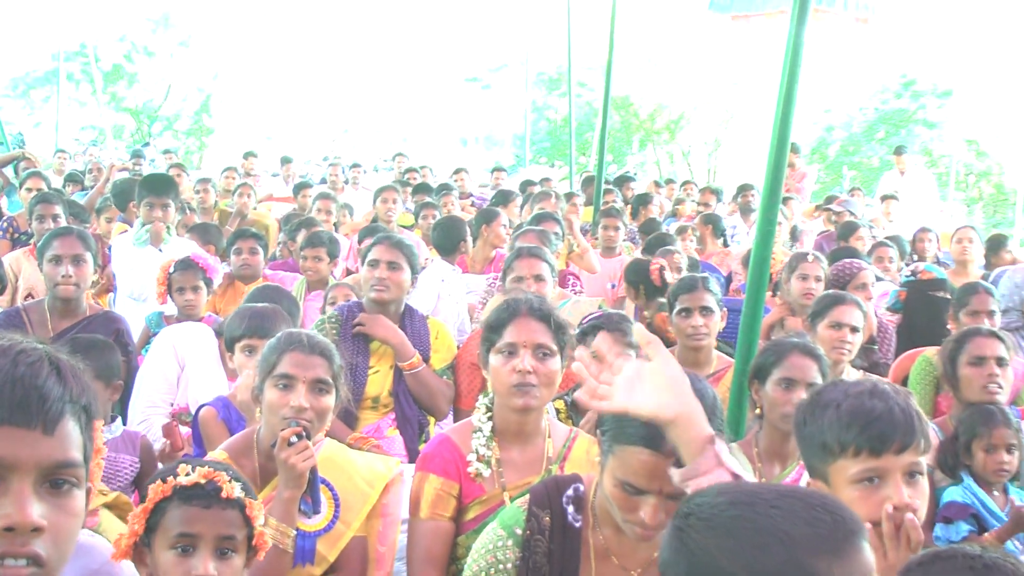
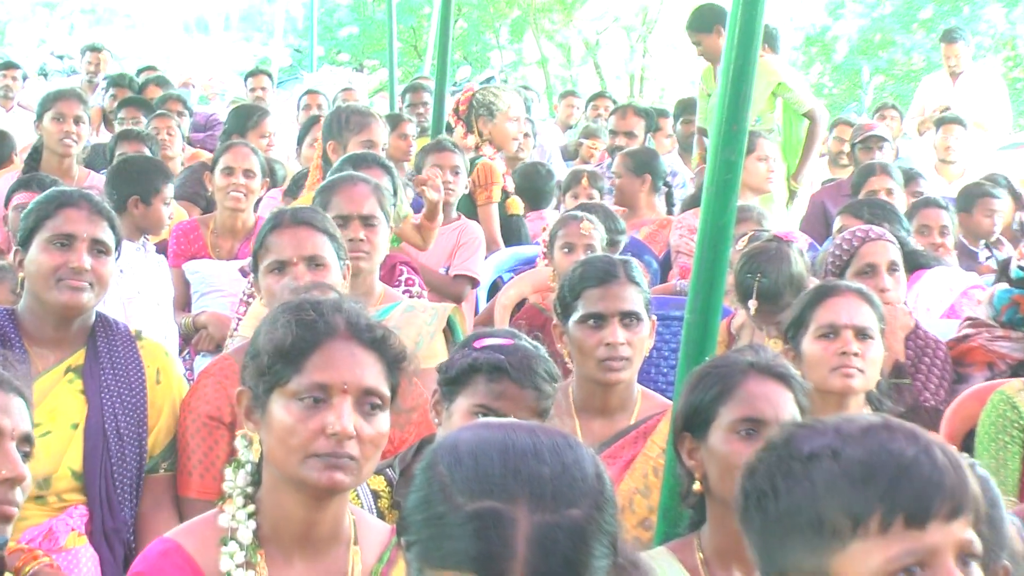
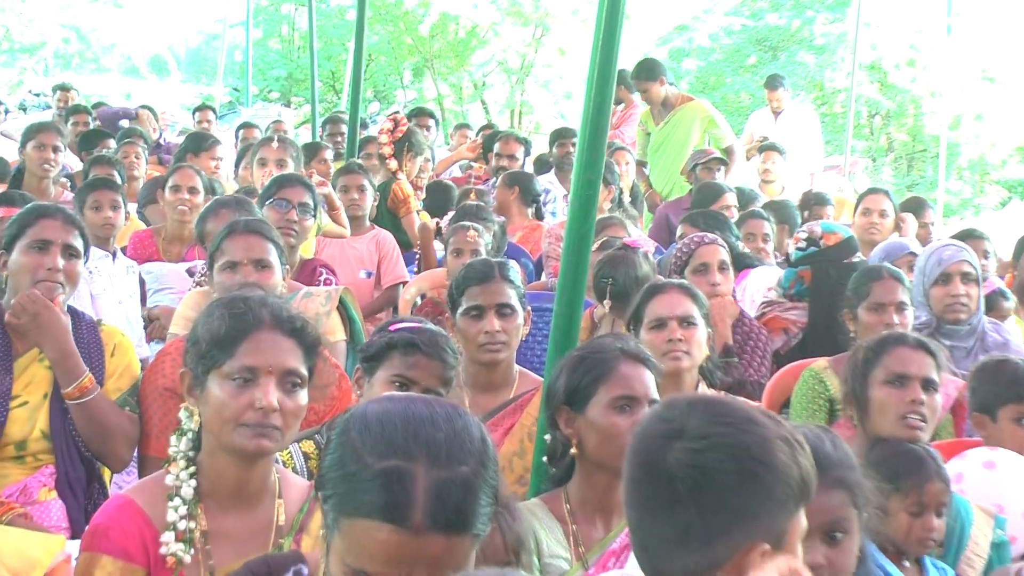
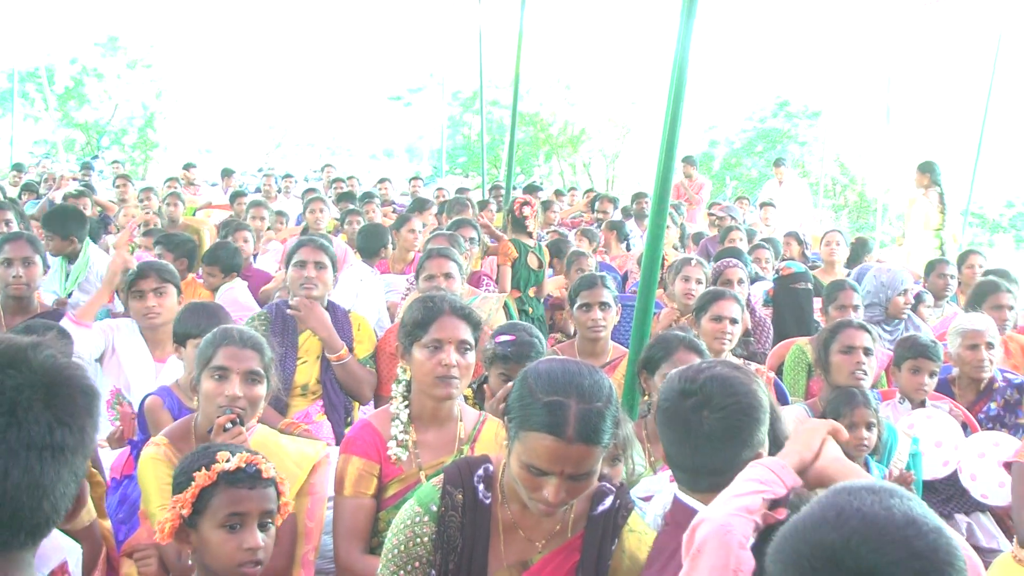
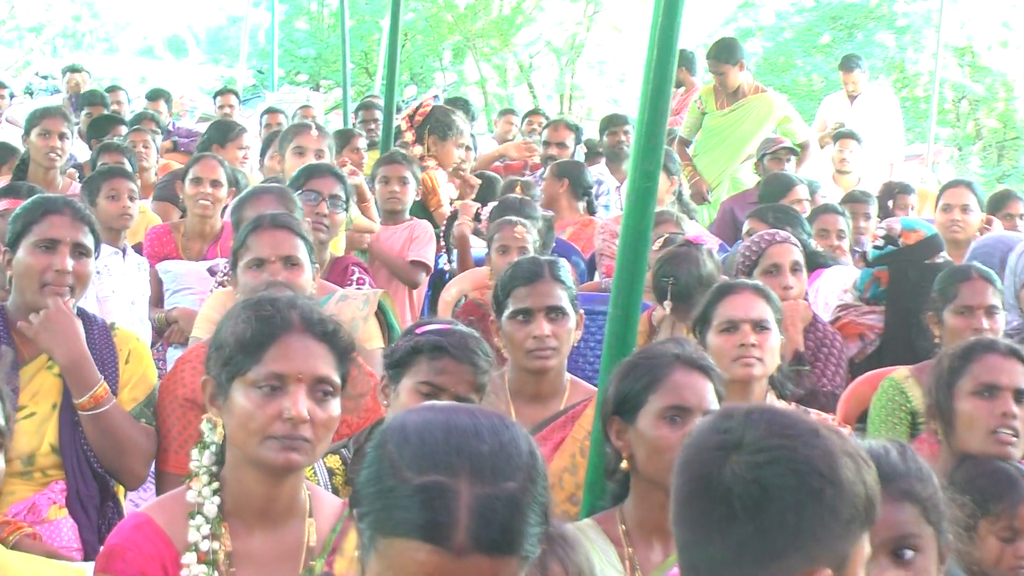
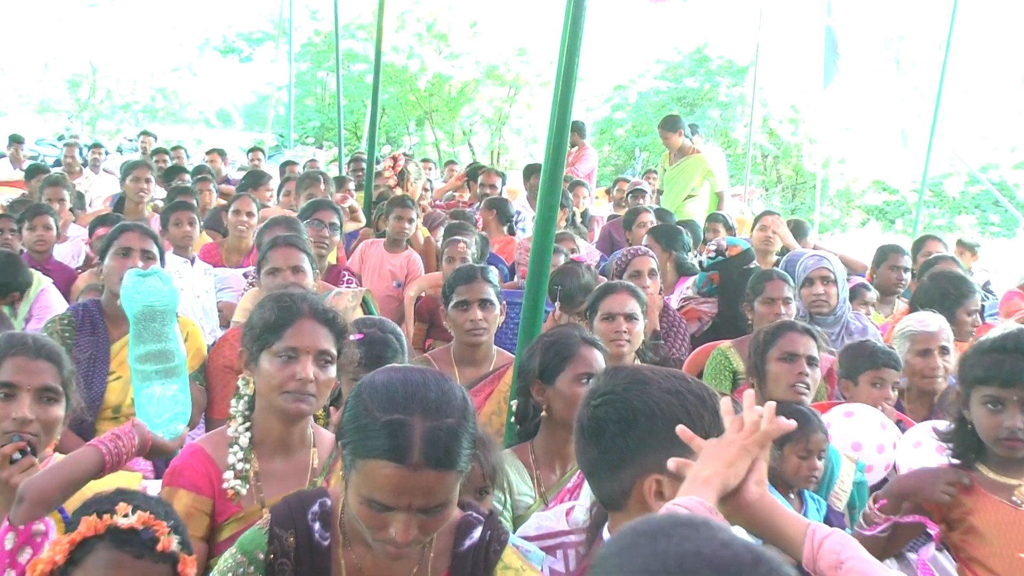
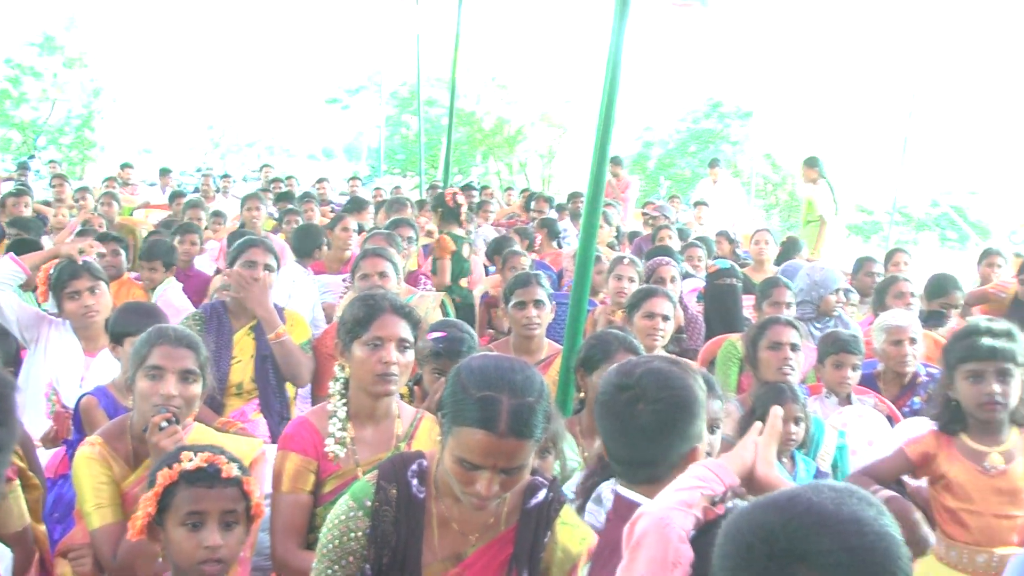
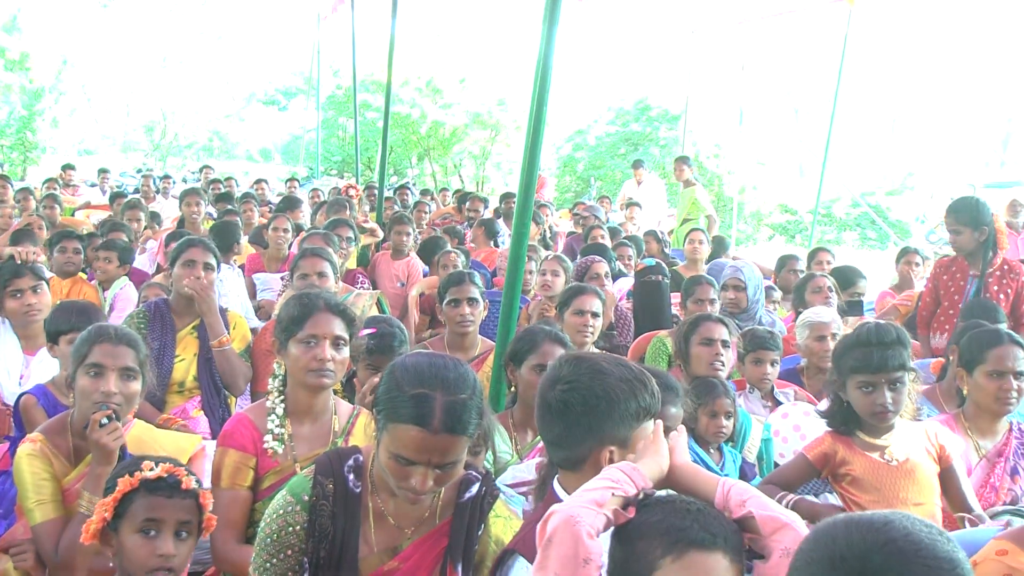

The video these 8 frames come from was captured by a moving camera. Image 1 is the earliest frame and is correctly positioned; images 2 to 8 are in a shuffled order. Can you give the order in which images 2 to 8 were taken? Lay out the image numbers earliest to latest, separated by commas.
4, 7, 8, 6, 3, 5, 2
